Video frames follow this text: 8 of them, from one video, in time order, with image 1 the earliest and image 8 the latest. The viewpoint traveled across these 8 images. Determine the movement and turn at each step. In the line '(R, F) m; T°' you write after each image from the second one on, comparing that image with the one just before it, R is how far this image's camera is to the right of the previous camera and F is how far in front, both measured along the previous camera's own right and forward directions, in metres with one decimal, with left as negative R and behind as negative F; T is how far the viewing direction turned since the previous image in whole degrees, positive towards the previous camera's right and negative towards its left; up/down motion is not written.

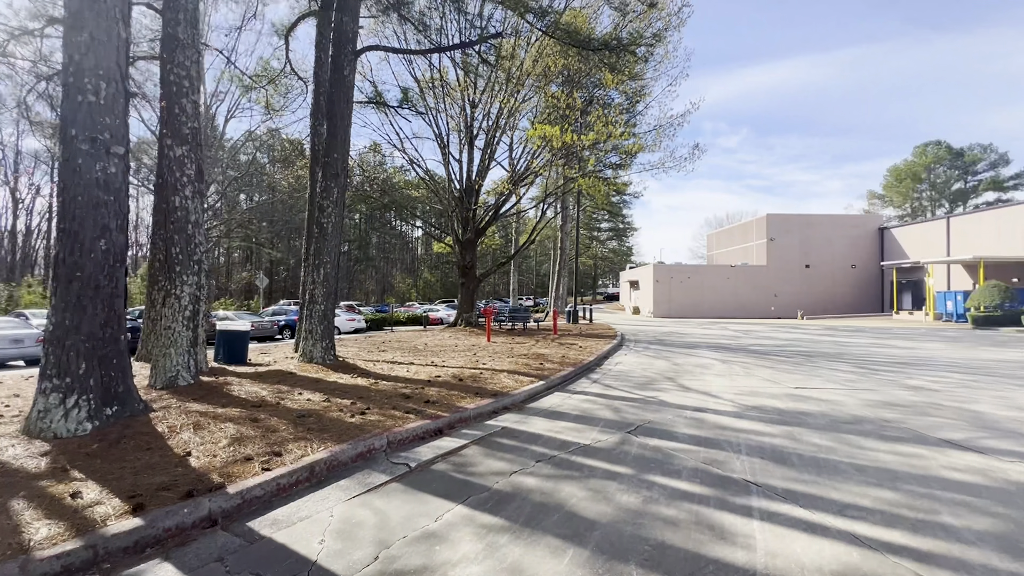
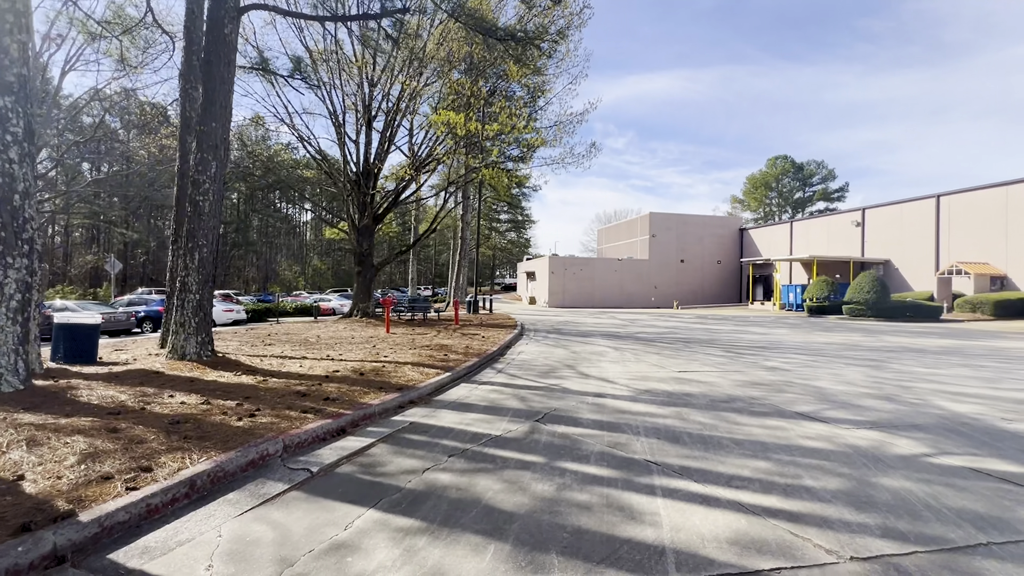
(-0.1, +0.1) m; +12°
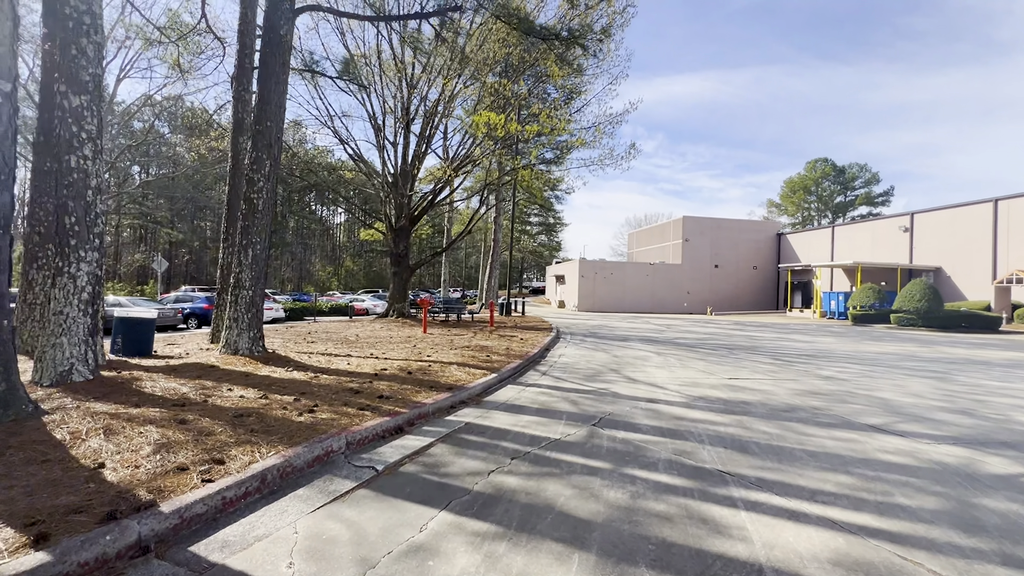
(-0.4, +0.1) m; -3°
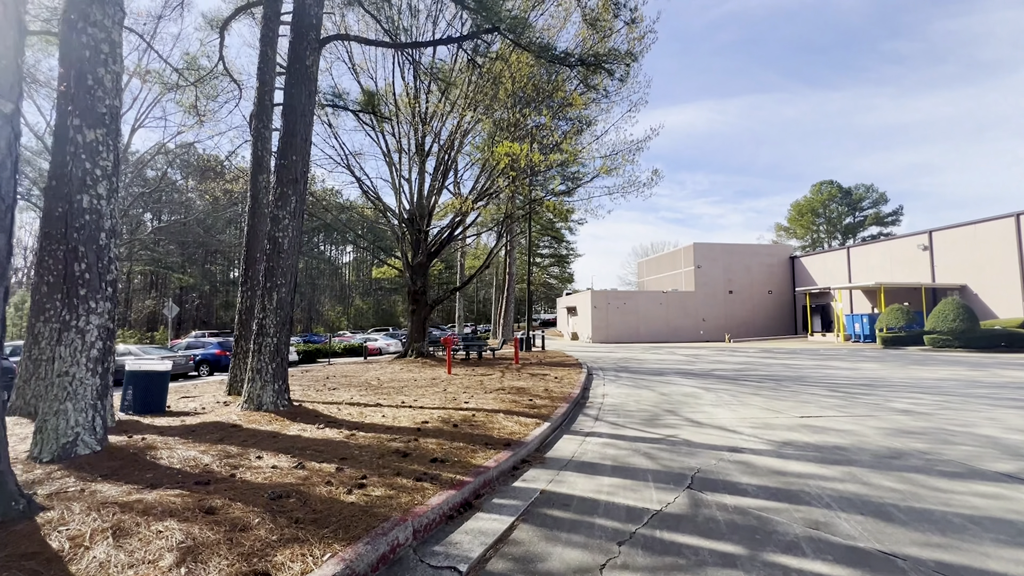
(-0.7, +0.7) m; -1°
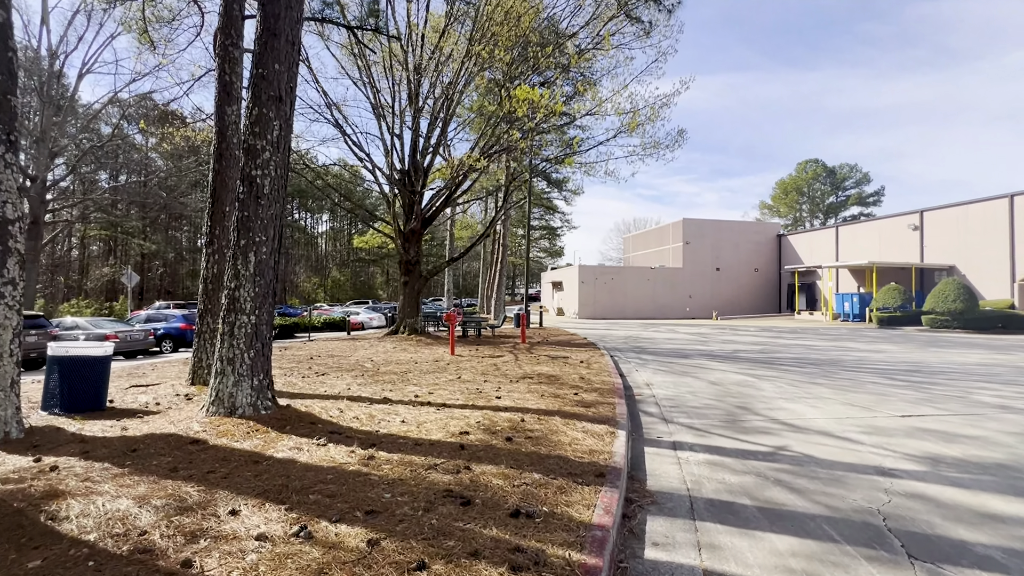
(-1.0, +1.9) m; +3°
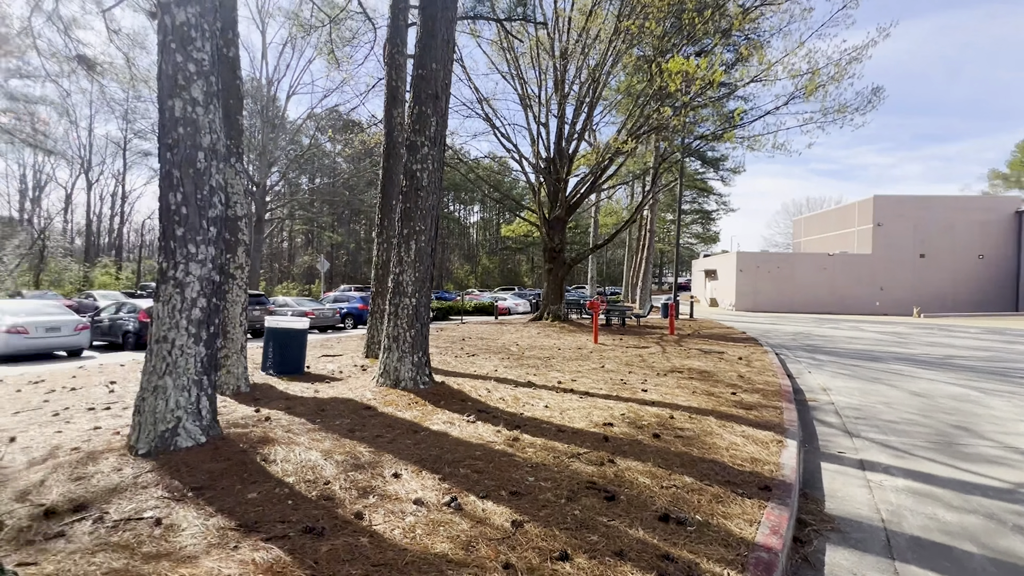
(0.0, +0.1) m; -17°
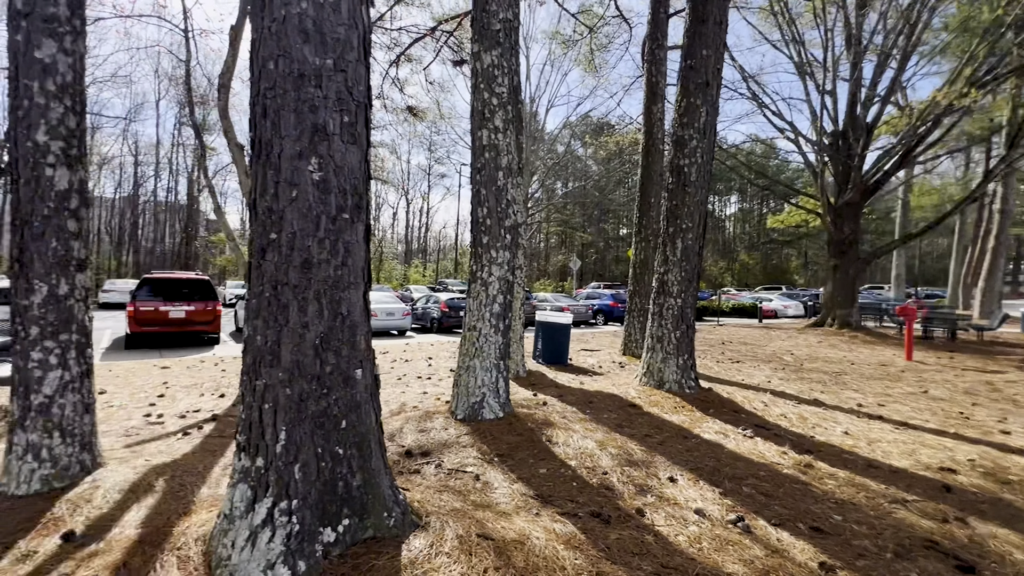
(-0.2, -0.1) m; -29°
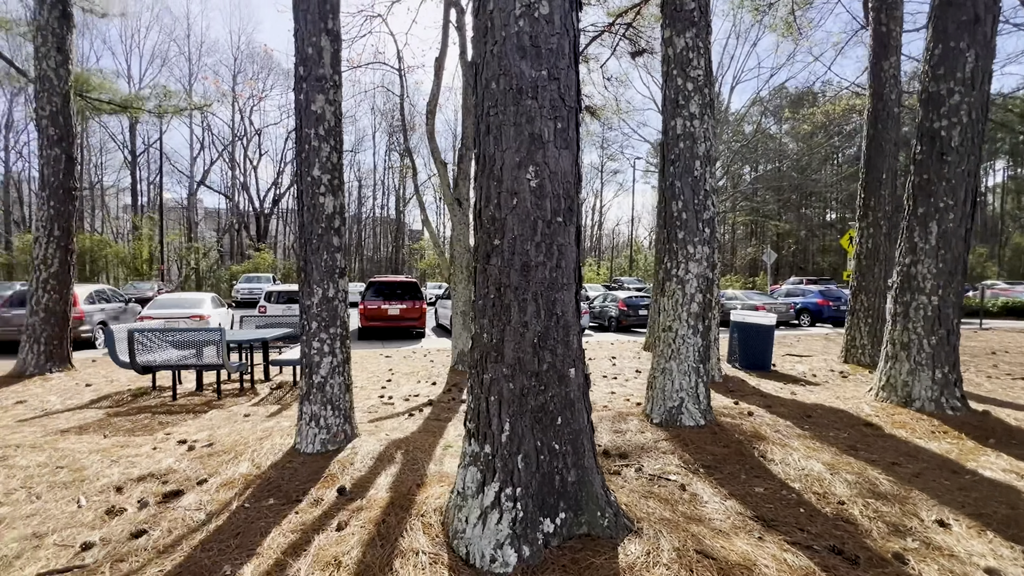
(-0.2, 0.0) m; -21°
